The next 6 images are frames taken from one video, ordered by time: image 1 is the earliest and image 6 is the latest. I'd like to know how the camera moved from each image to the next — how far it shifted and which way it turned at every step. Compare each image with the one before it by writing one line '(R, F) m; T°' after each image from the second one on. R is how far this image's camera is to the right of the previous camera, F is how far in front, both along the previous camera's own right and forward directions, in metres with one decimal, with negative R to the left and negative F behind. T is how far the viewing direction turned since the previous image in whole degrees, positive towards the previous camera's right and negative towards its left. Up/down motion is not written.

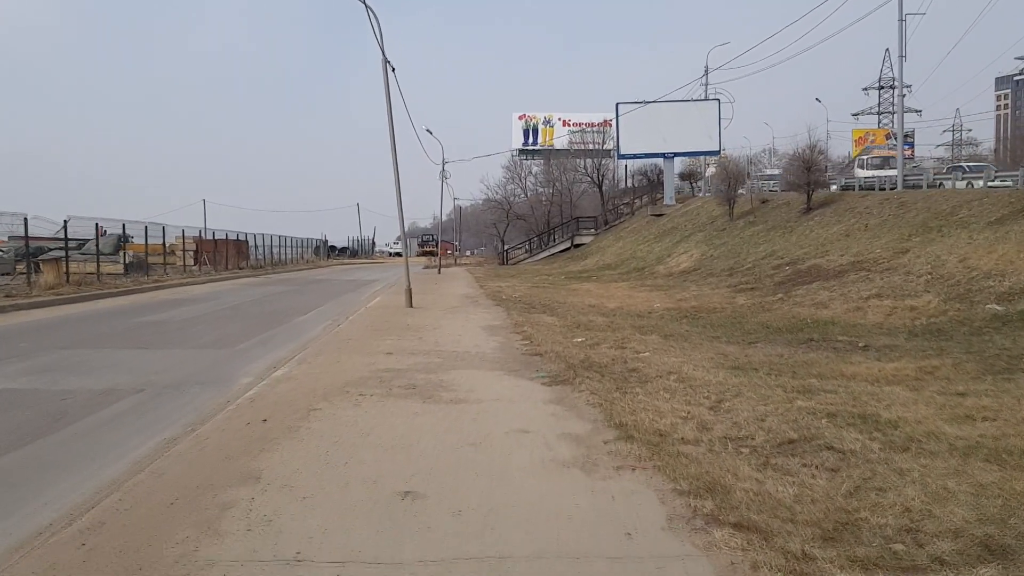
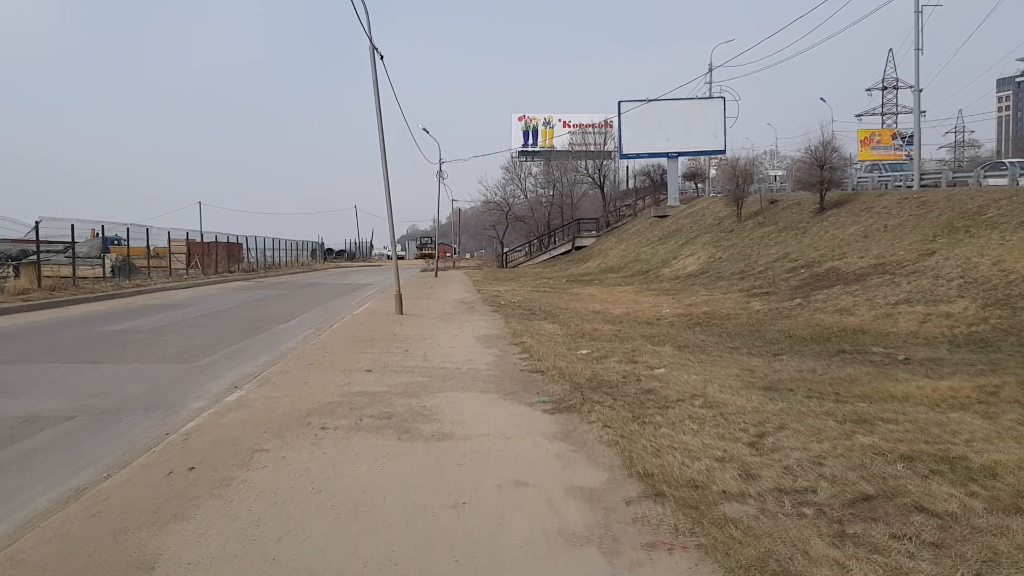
(0.0, +1.3) m; 0°
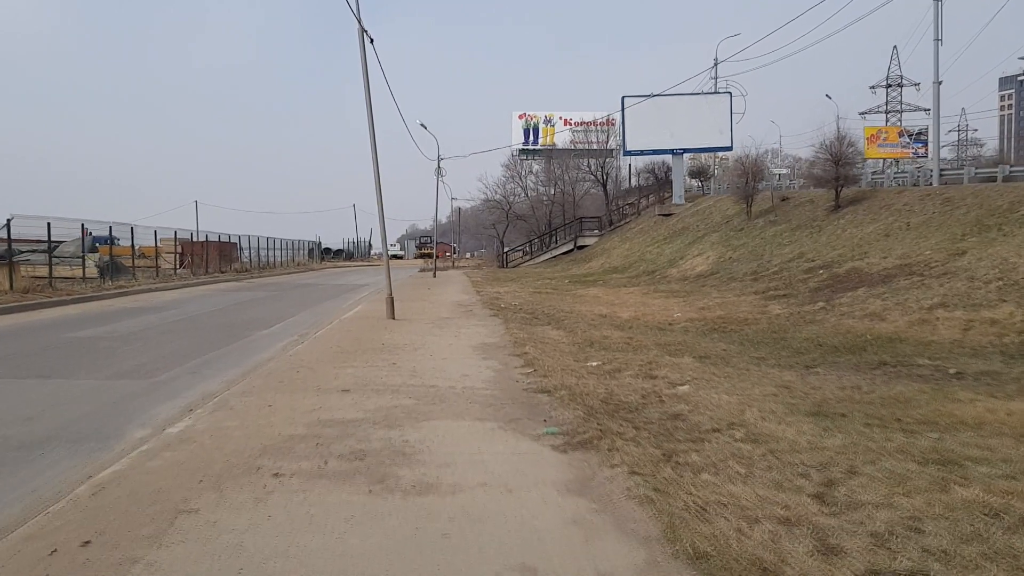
(0.0, +1.3) m; 0°
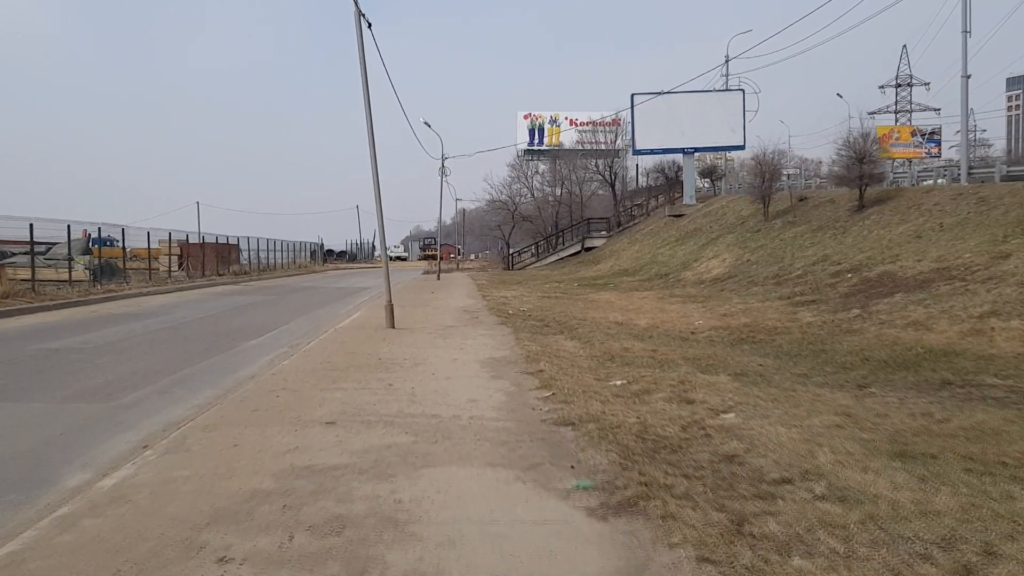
(-0.1, +1.2) m; 0°
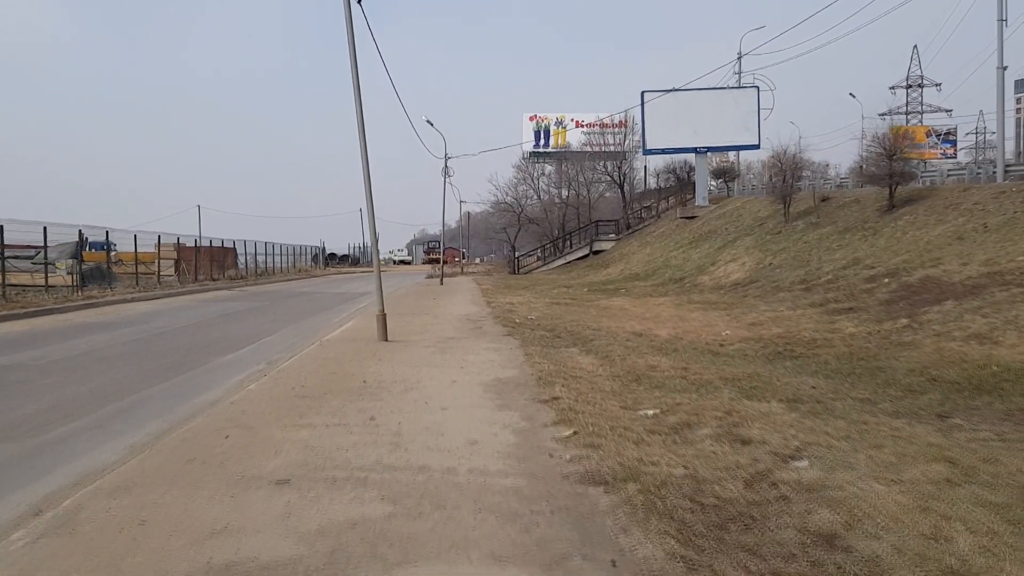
(0.0, +1.6) m; 0°
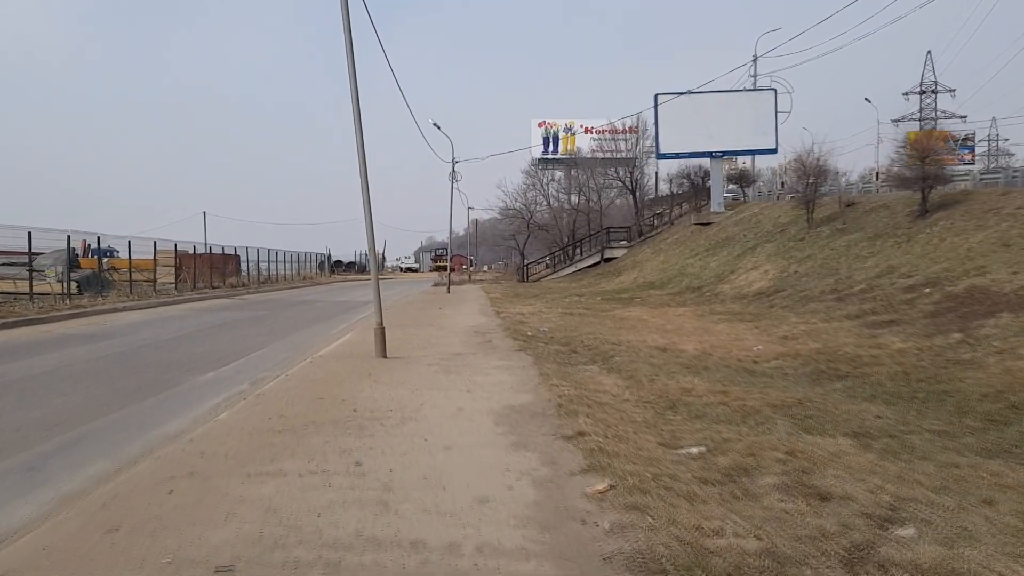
(-0.1, +1.3) m; 0°
